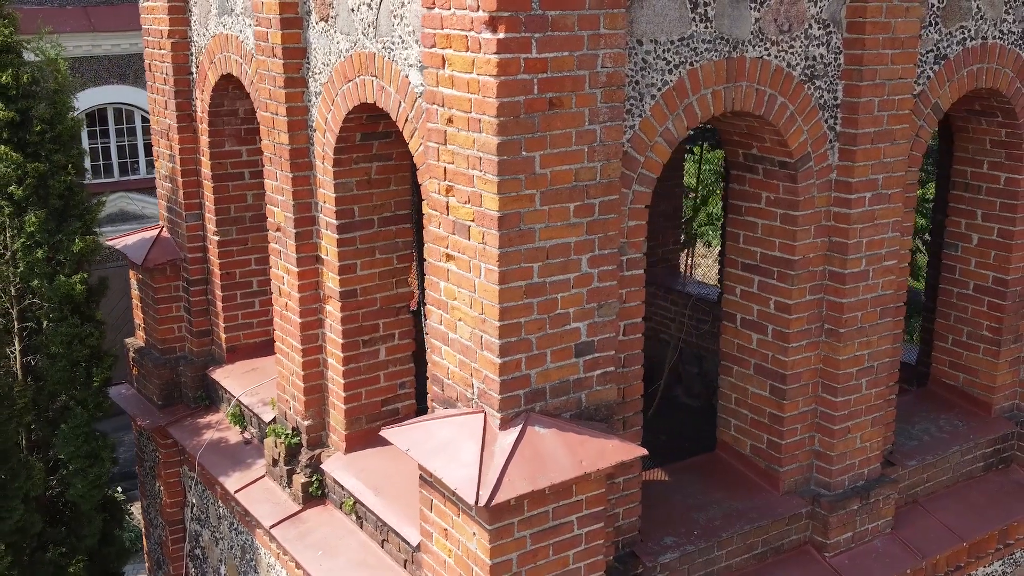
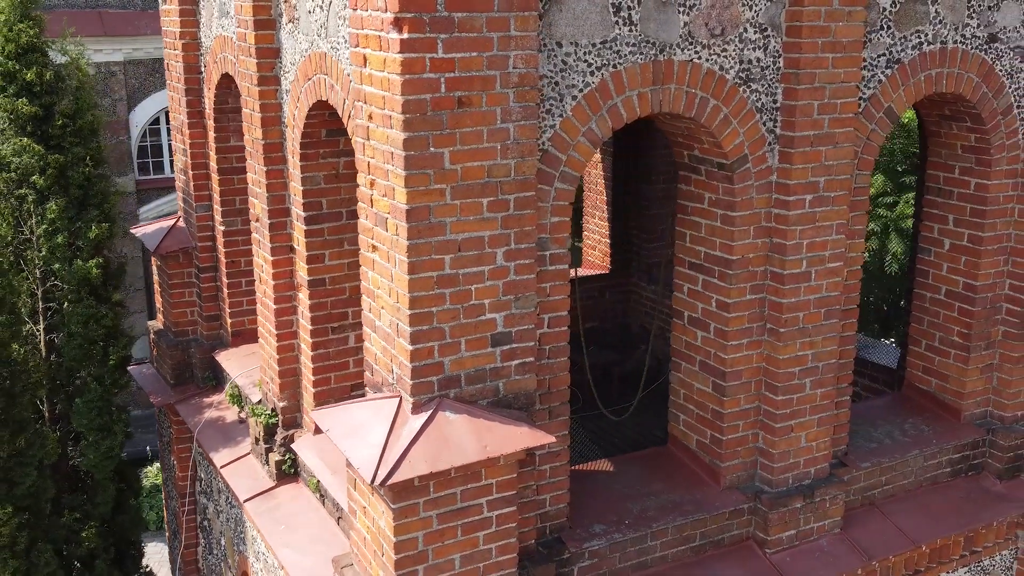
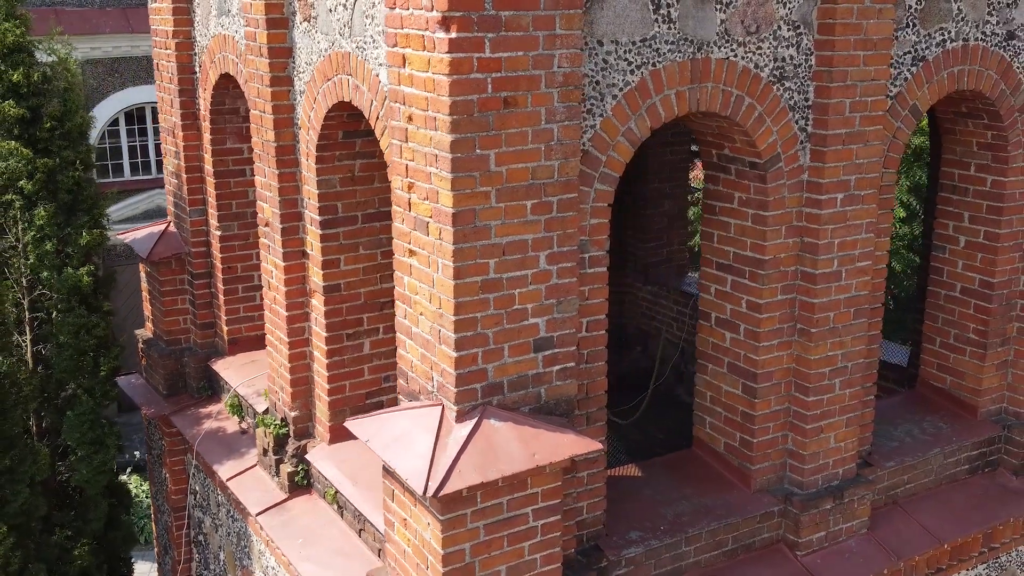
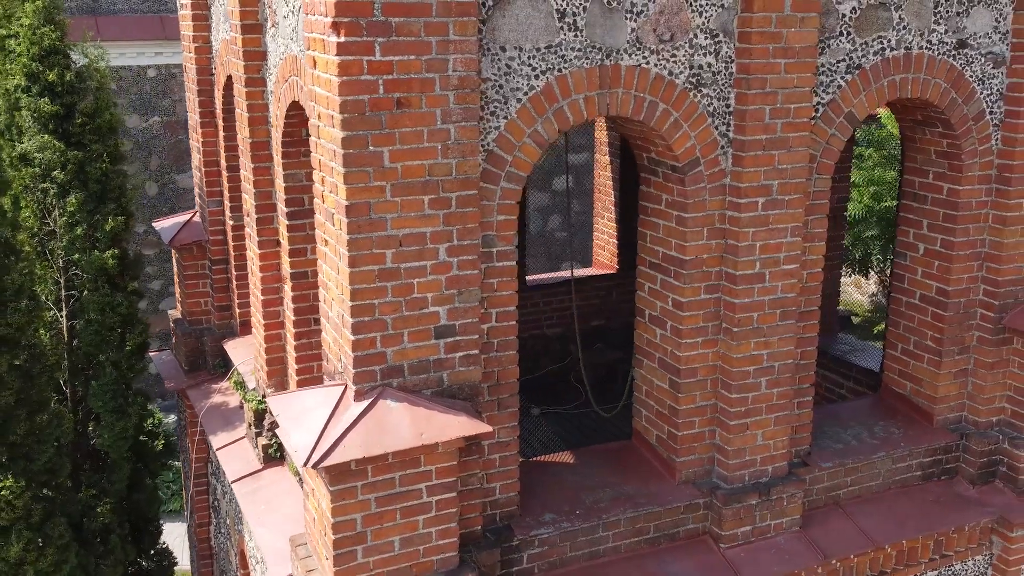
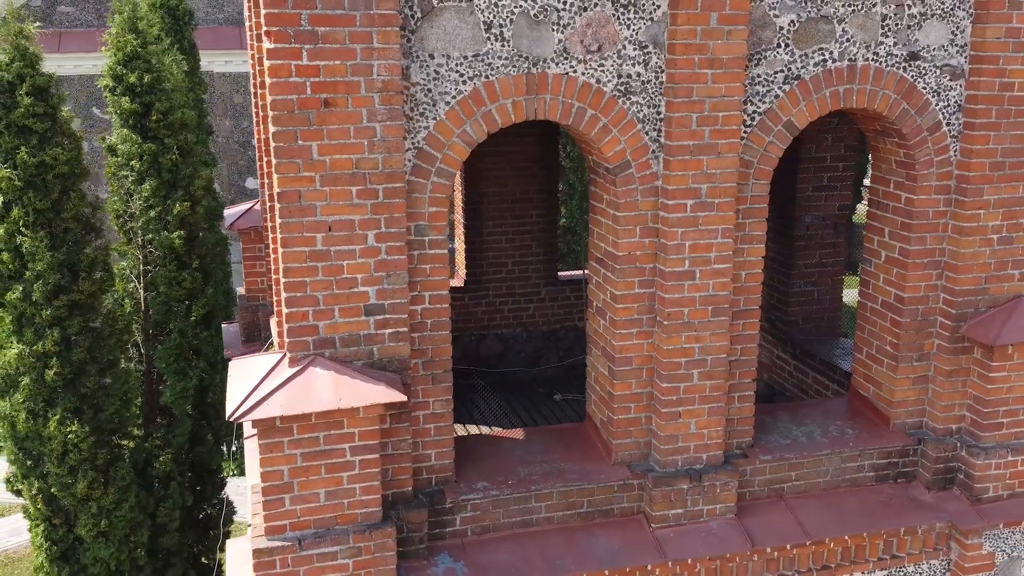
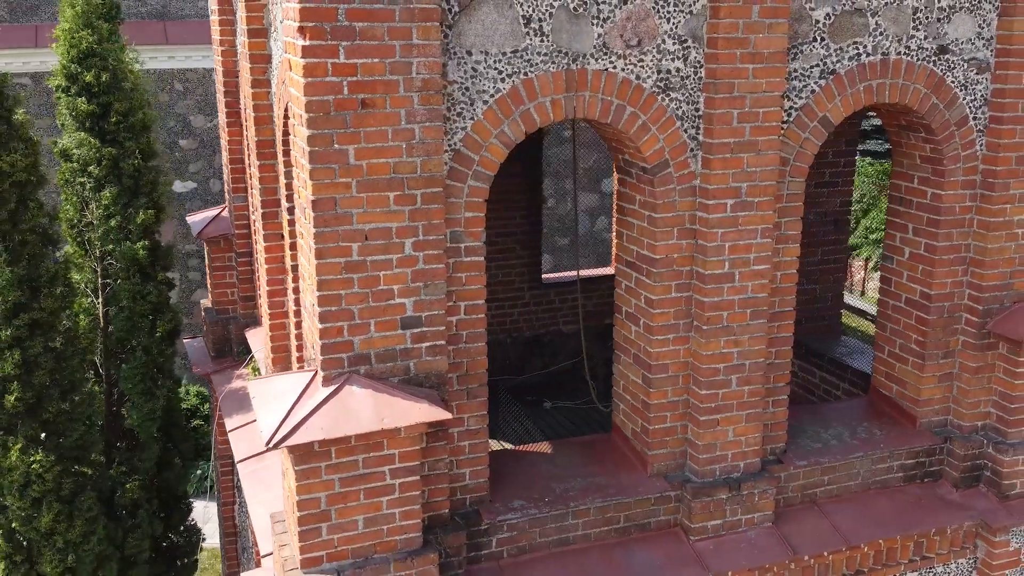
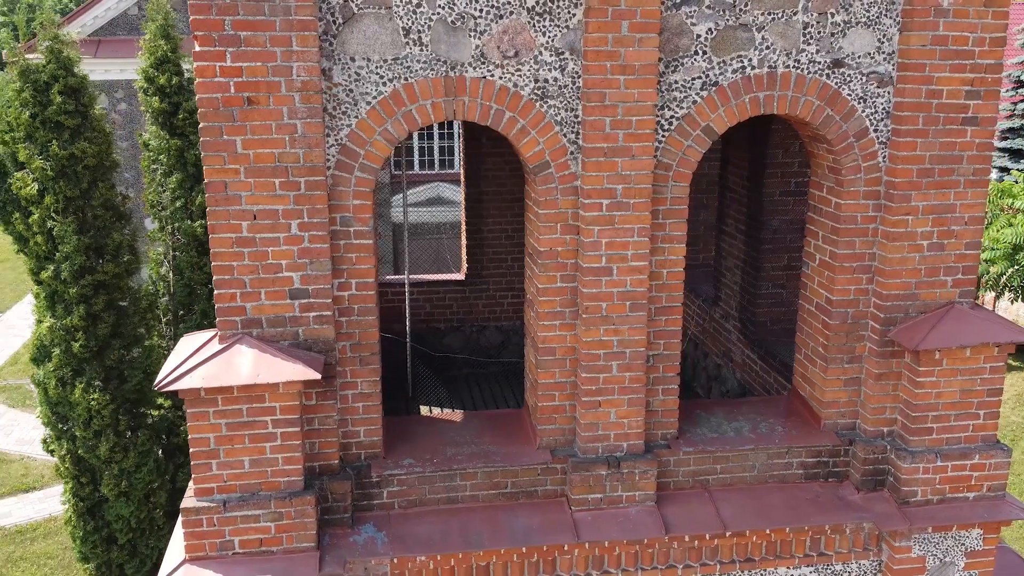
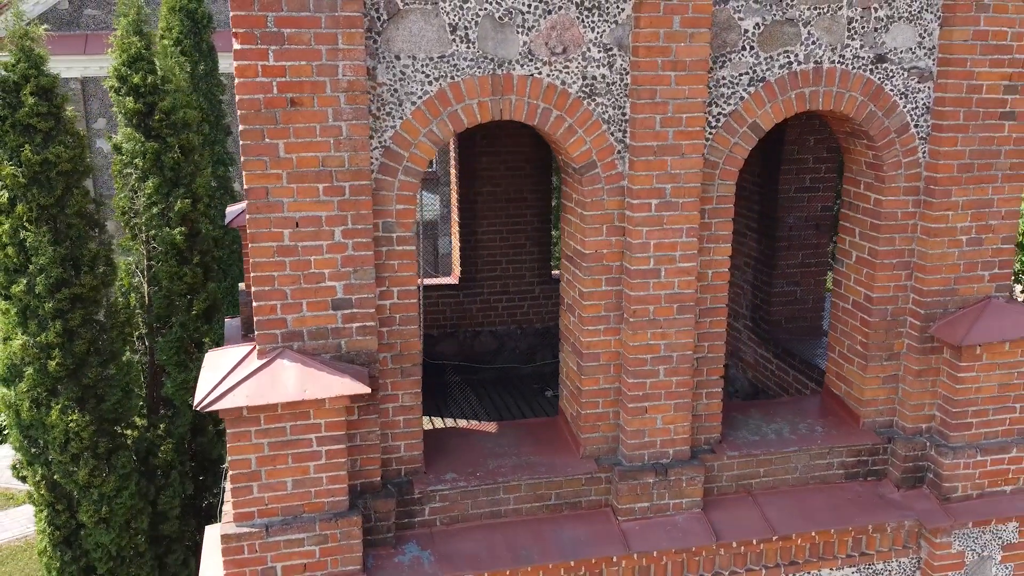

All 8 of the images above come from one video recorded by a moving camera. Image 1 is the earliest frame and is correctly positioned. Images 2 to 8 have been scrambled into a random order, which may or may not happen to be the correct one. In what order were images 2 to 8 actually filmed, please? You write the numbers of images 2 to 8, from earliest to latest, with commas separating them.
3, 2, 4, 6, 5, 8, 7
